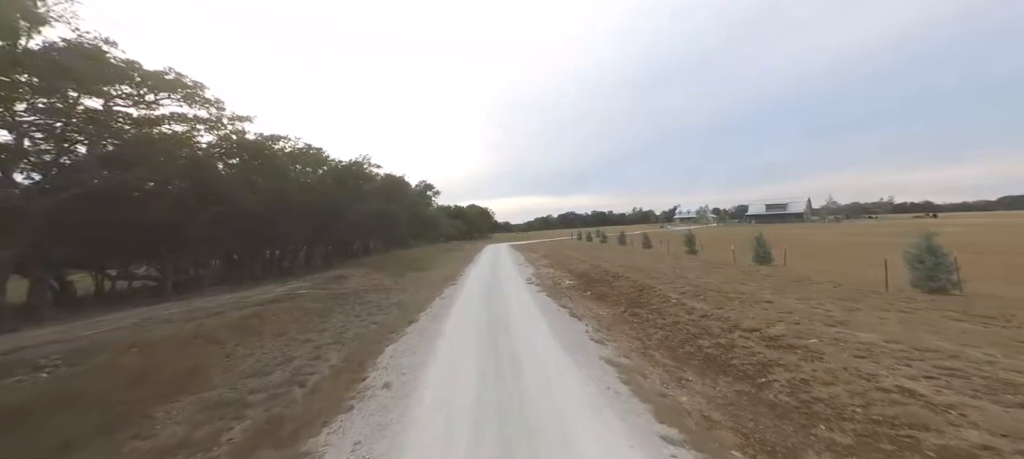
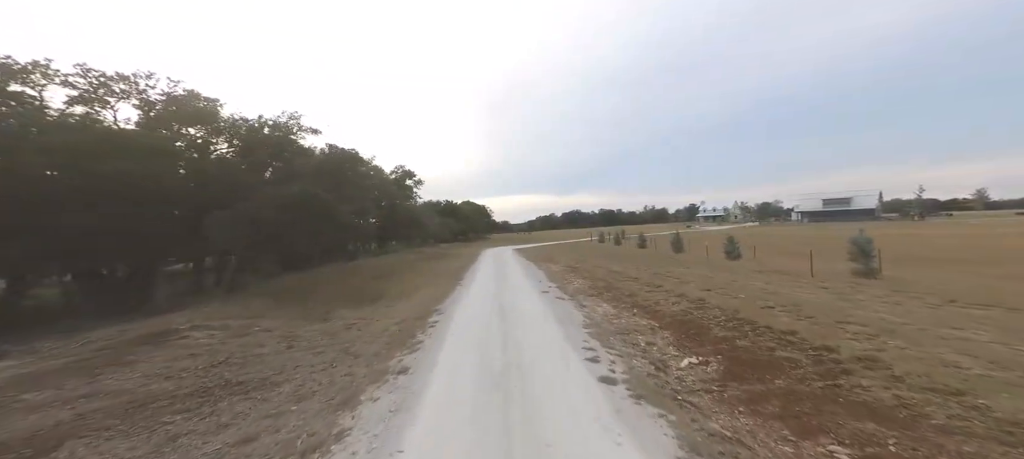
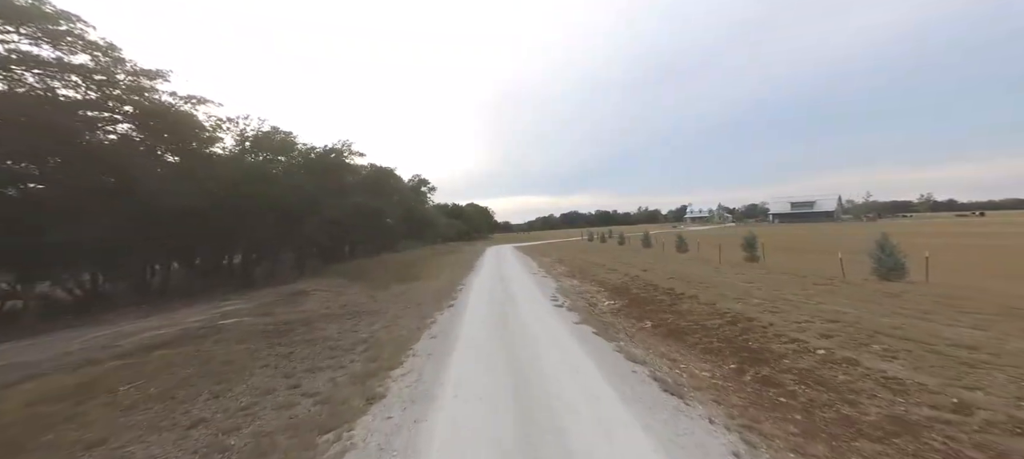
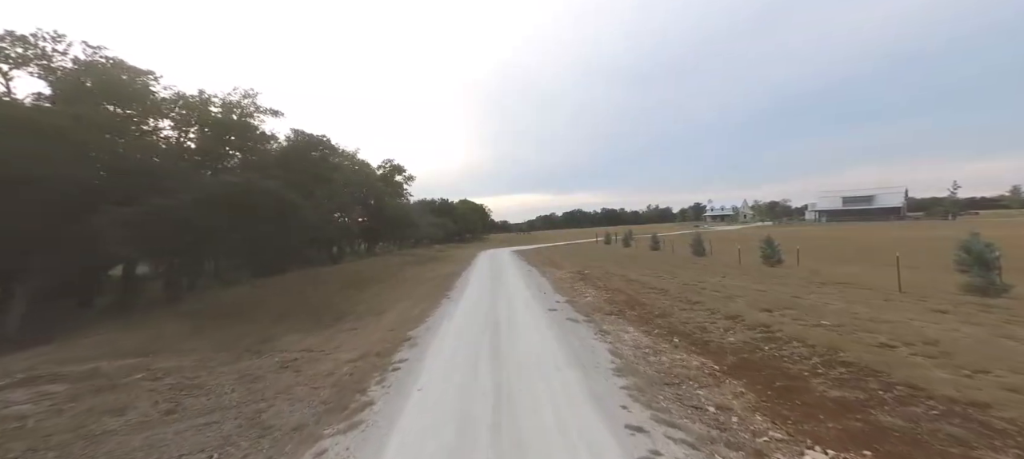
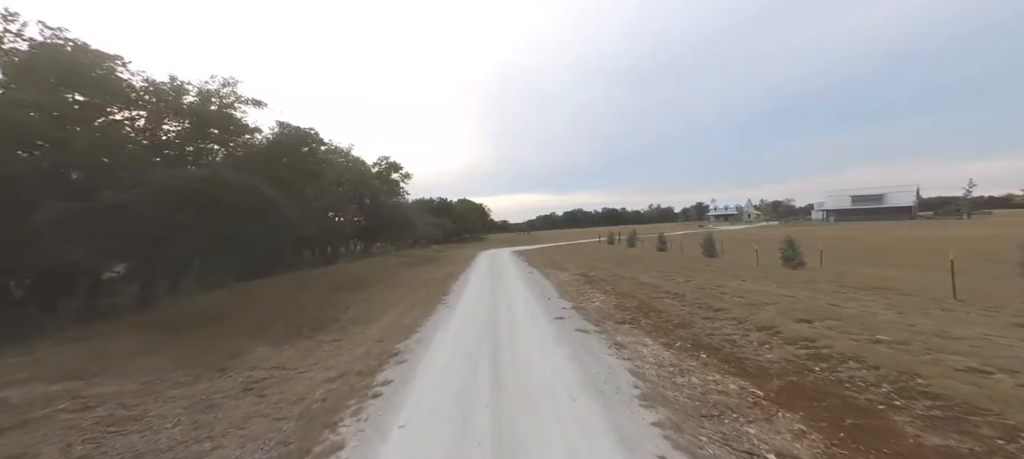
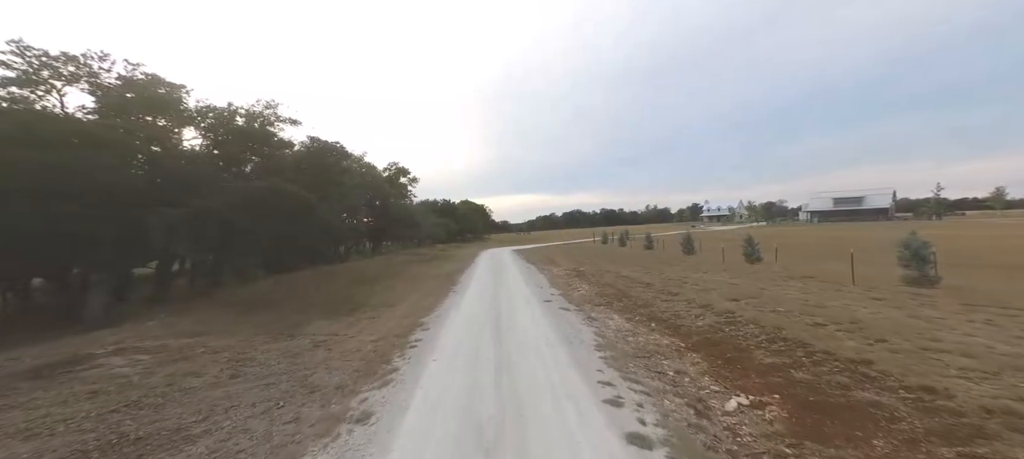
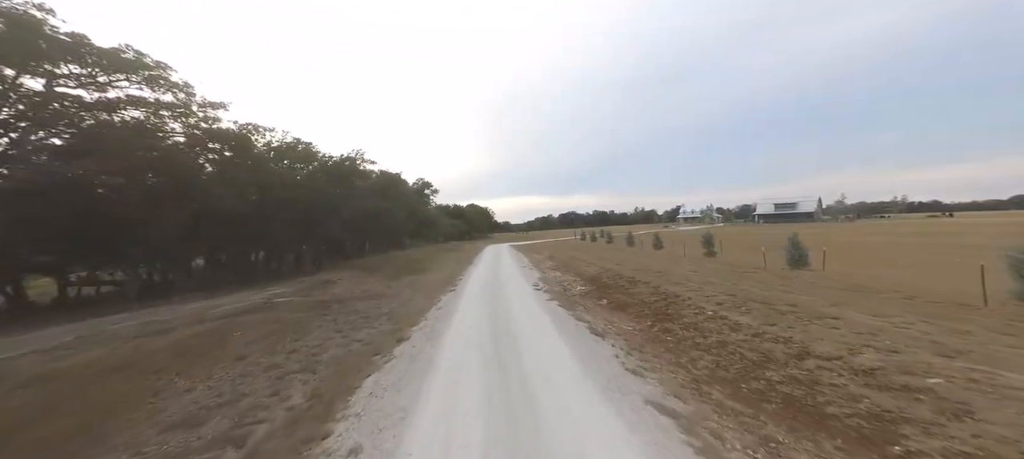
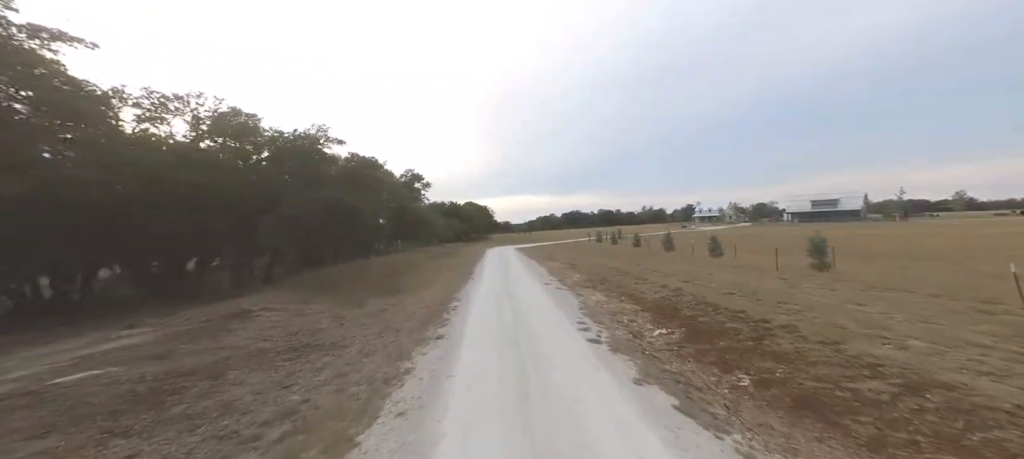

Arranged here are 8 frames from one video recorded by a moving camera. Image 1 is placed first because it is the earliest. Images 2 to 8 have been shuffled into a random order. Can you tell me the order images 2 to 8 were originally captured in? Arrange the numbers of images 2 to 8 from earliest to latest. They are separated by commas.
7, 3, 8, 2, 6, 4, 5
